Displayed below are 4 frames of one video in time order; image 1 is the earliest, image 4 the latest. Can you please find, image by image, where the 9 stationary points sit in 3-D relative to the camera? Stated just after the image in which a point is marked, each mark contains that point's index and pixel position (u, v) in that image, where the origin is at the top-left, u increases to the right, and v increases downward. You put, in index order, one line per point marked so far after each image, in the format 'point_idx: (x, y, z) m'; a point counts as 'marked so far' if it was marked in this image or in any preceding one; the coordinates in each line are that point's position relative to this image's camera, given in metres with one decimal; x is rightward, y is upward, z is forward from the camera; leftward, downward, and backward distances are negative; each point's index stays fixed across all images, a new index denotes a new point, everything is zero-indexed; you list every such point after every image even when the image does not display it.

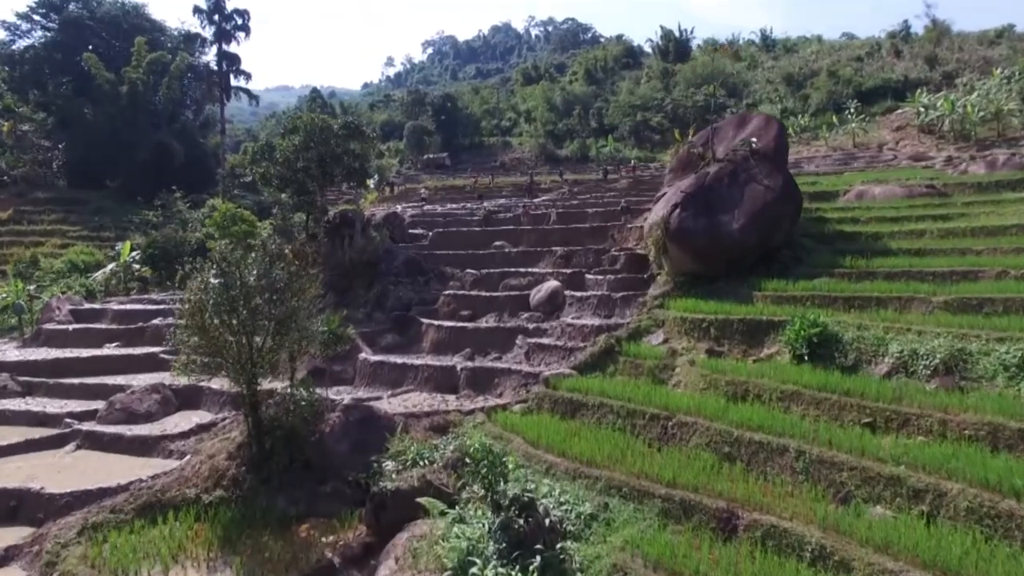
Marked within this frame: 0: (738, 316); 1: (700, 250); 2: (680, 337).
0: (+4.8, -0.6, +16.4) m
1: (+4.5, +0.9, +18.6) m
2: (+3.7, -1.1, +17.2) m
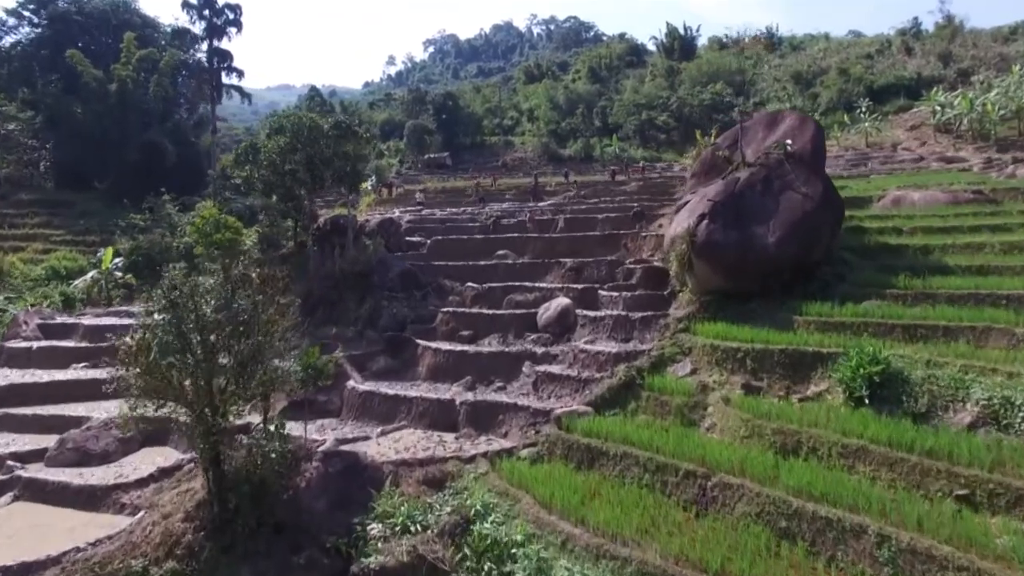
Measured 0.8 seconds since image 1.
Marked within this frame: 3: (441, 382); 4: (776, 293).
0: (+4.9, -1.1, +14.3) m
1: (+4.6, +0.5, +16.5) m
2: (+3.8, -1.5, +15.0) m
3: (-1.7, -2.2, +18.4) m
4: (+5.7, -0.1, +16.8) m
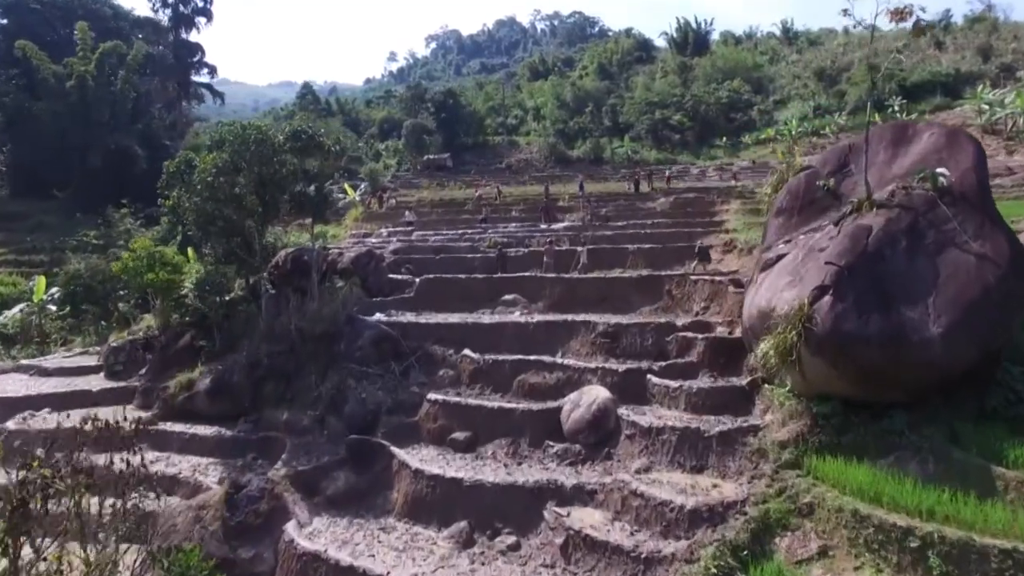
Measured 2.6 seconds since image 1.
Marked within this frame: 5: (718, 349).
0: (+5.1, -2.6, +8.4) m
1: (+4.8, -1.1, +10.6) m
2: (+4.0, -3.1, +9.2) m
3: (-1.4, -3.8, +12.5) m
4: (+5.9, -1.7, +10.9) m
5: (+3.9, -1.1, +14.7) m
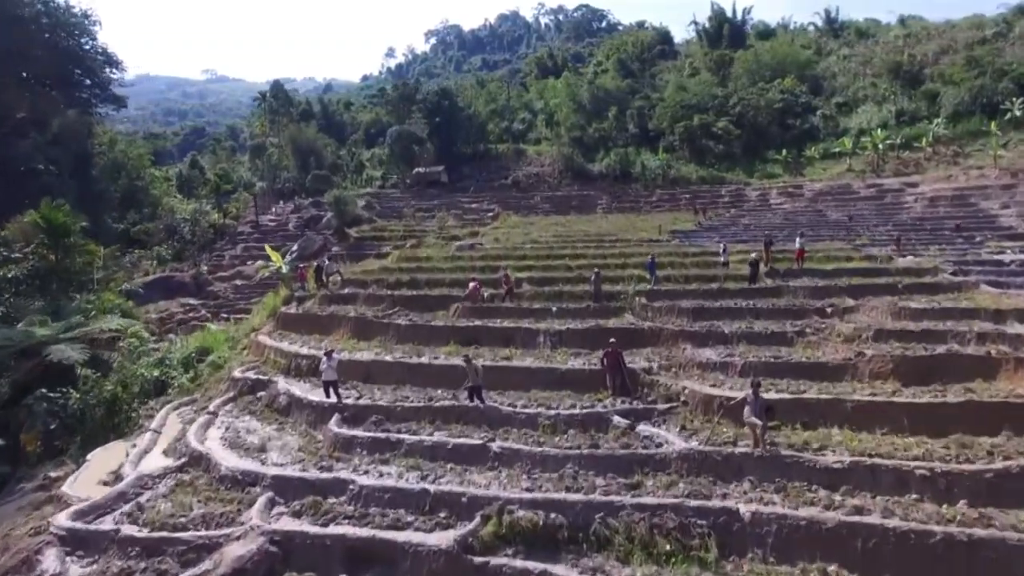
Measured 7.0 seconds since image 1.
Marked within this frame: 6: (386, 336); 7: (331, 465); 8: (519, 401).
0: (+5.7, -7.4, -8.6) m
1: (+5.4, -5.9, -6.4) m
2: (+4.6, -7.9, -7.9) m
3: (-0.9, -8.6, -4.5) m
4: (+6.5, -6.5, -6.1) m
5: (+4.5, -5.9, -2.4) m
6: (-3.2, -1.4, +19.5) m
7: (-2.9, -2.8, +12.2) m
8: (+0.3, -2.1, +14.4) m
